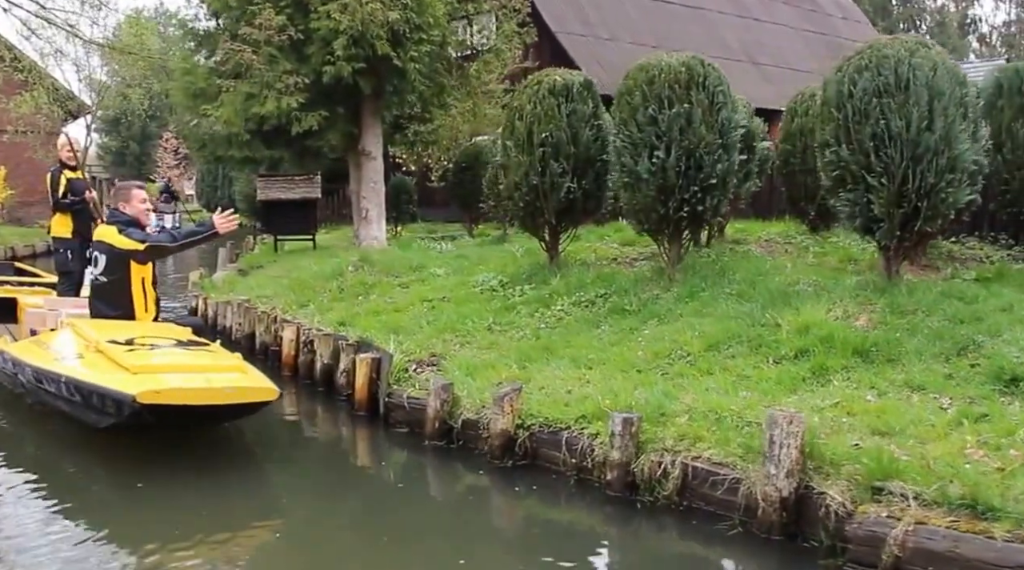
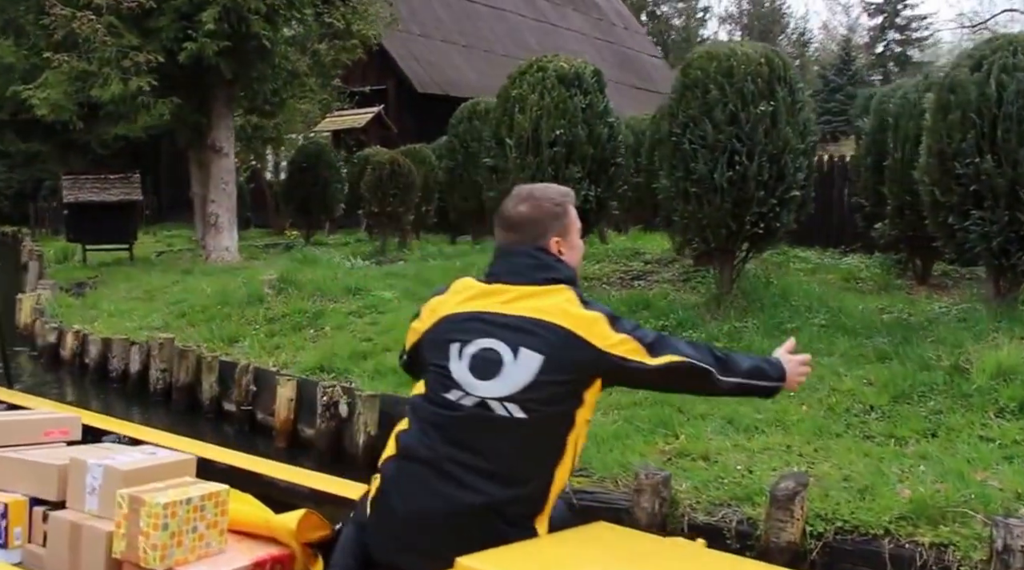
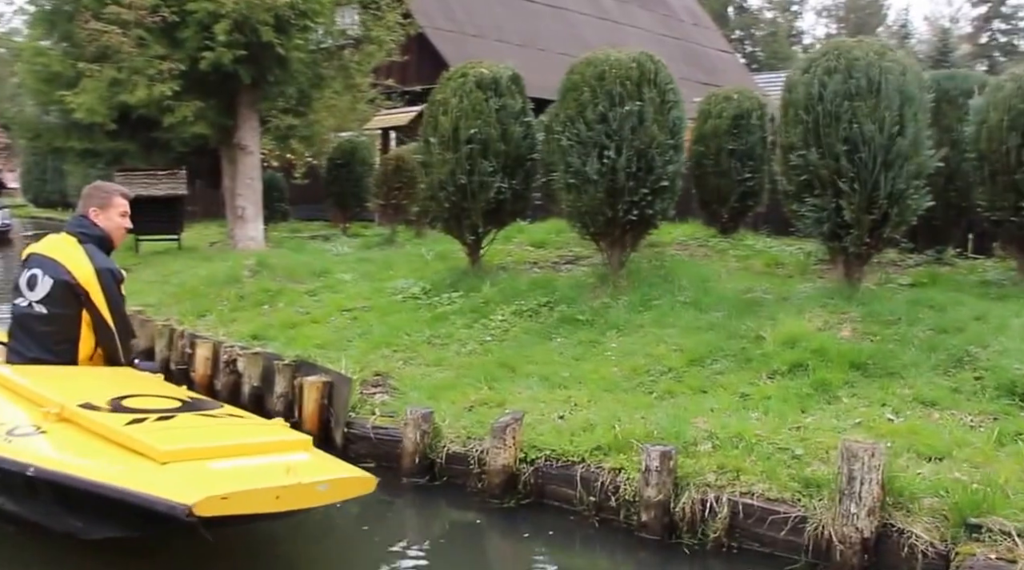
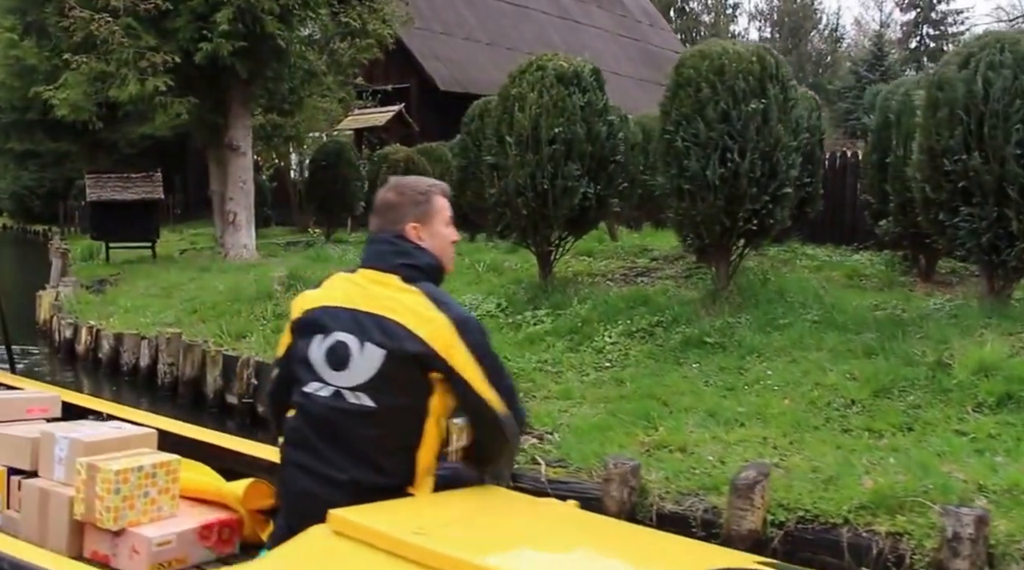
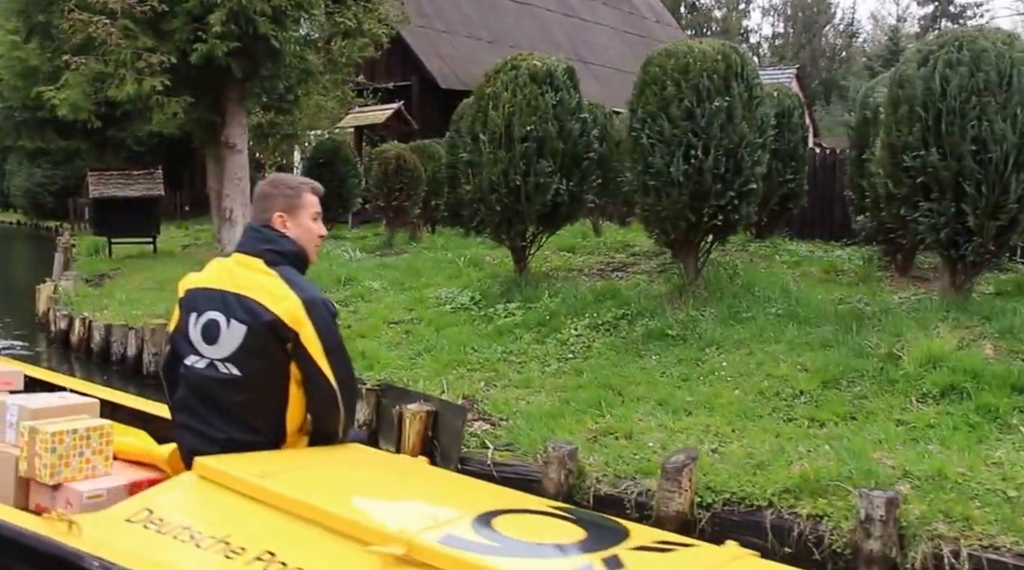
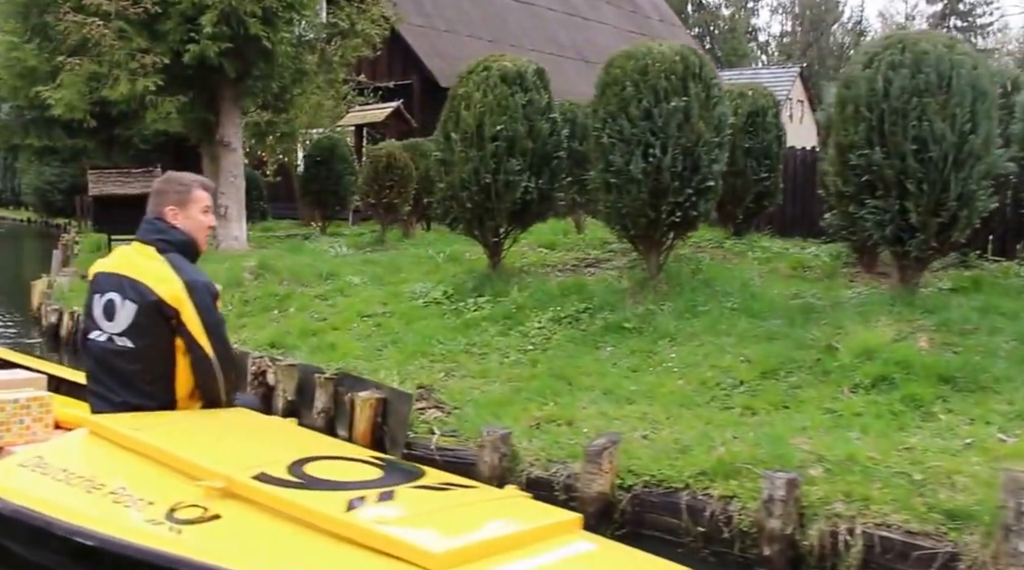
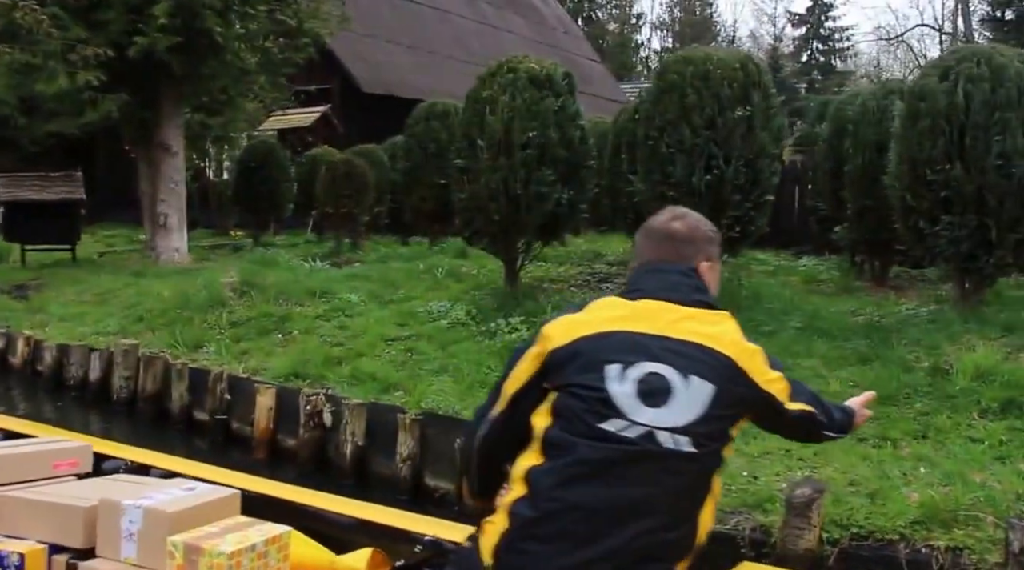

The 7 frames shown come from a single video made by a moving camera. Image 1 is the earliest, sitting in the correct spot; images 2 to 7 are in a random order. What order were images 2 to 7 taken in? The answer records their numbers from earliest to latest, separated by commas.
3, 6, 5, 4, 2, 7
